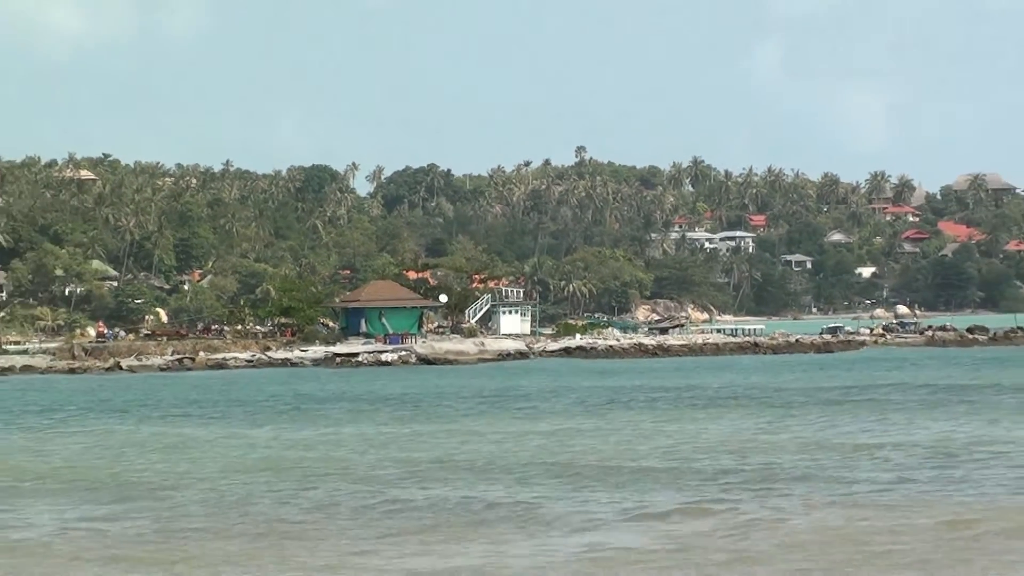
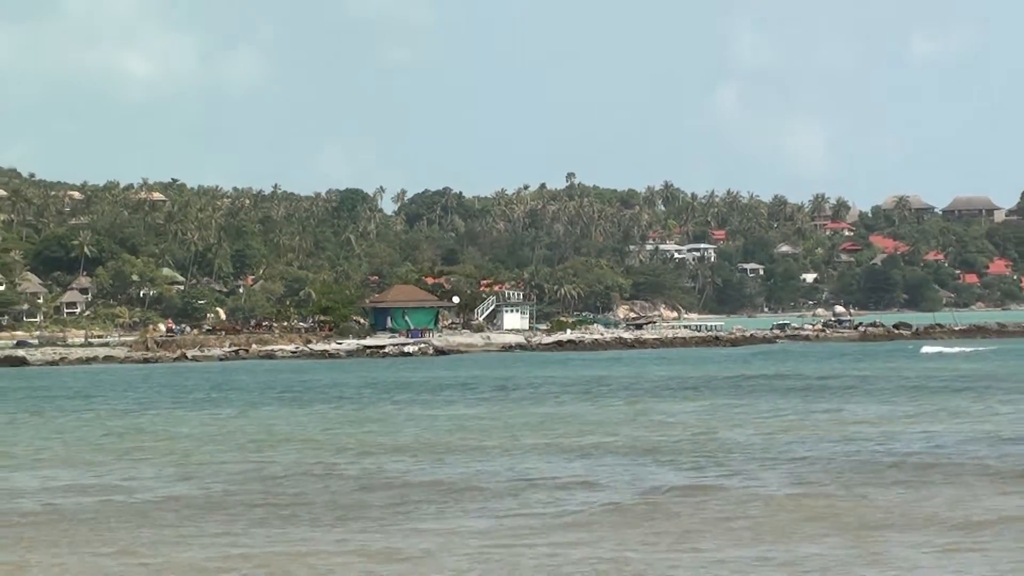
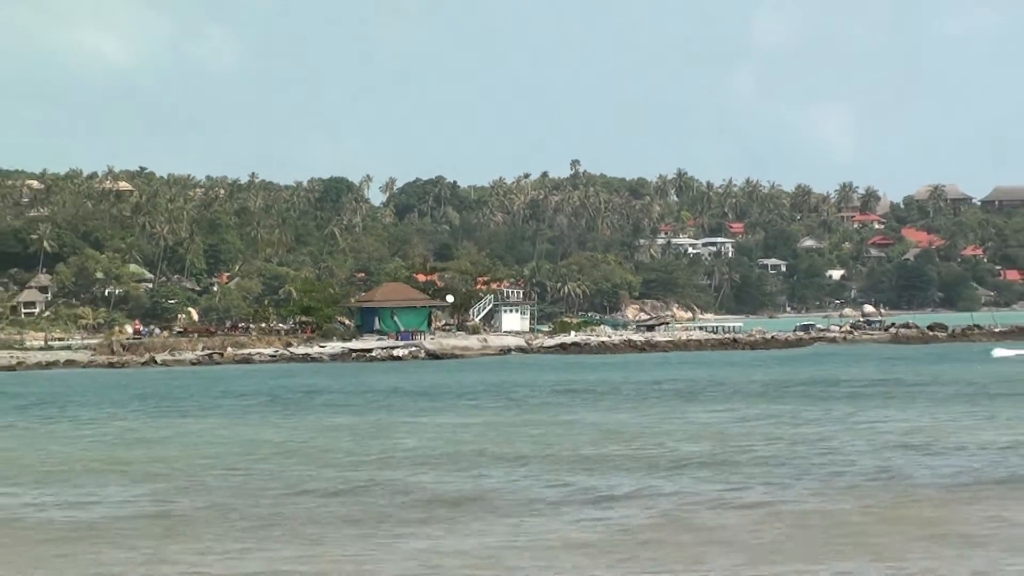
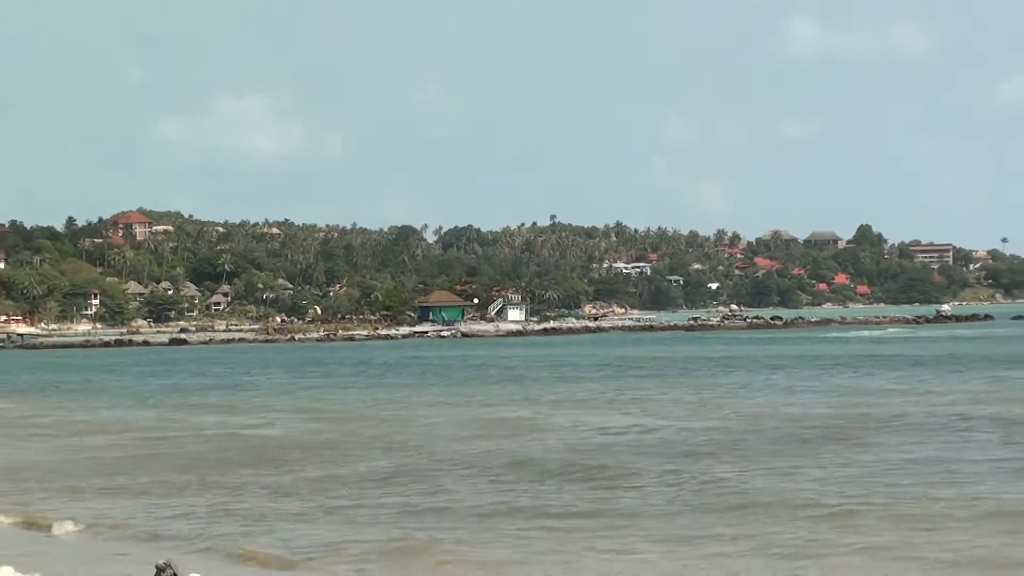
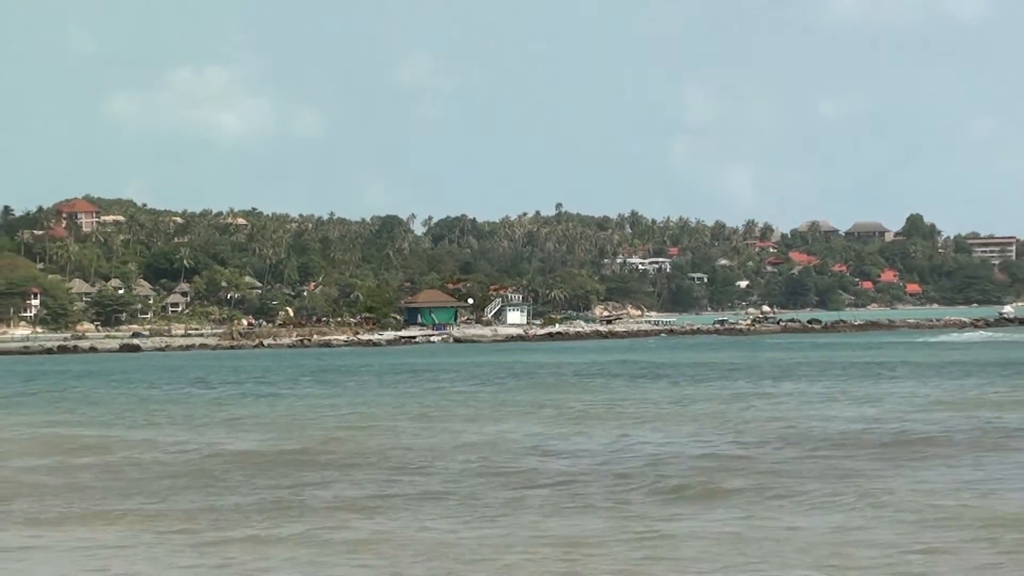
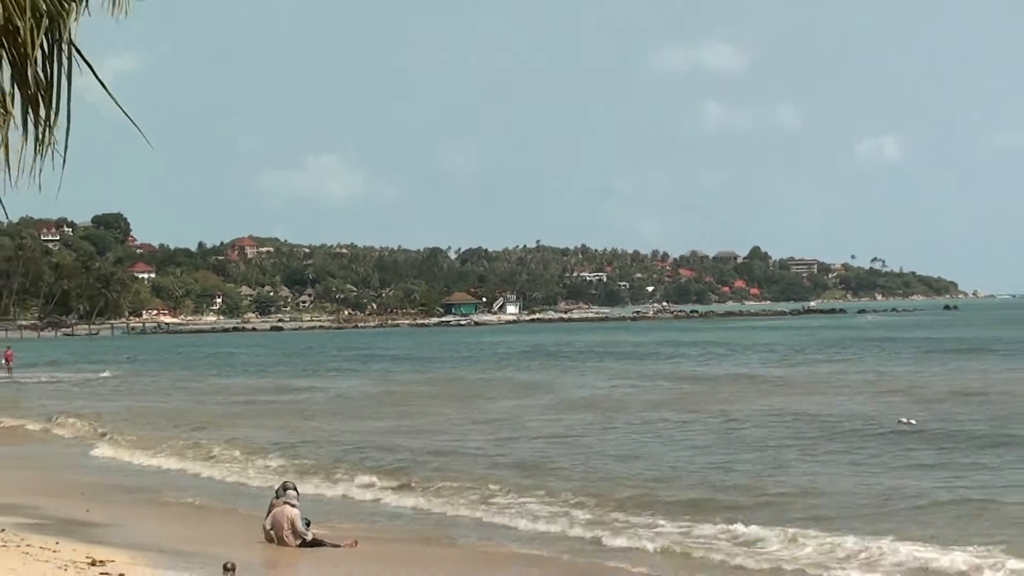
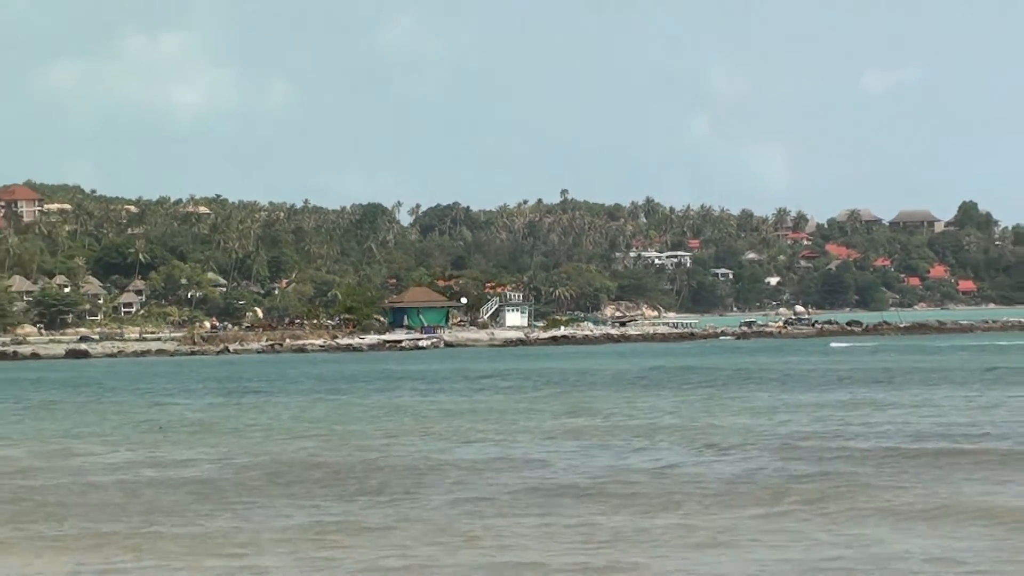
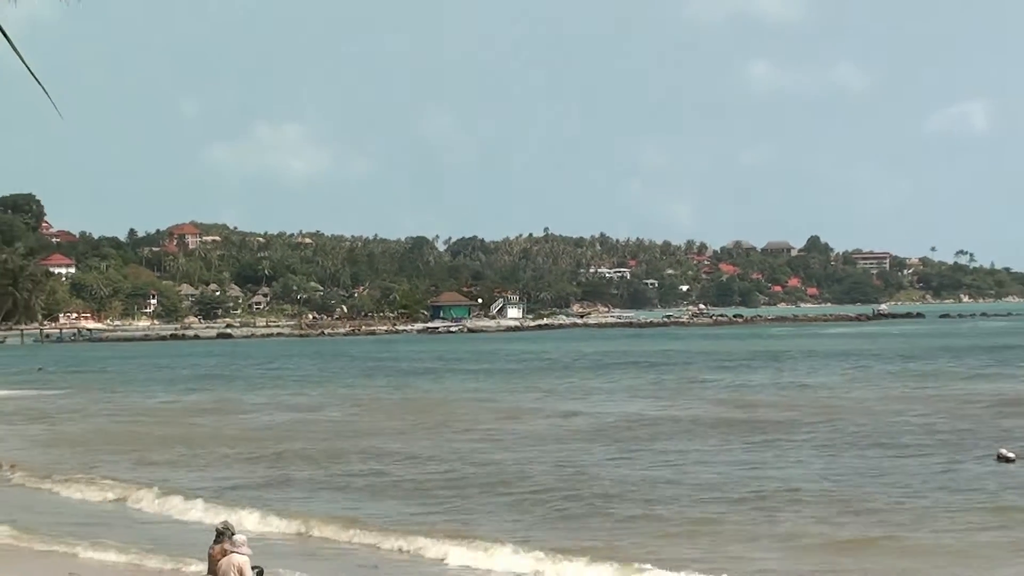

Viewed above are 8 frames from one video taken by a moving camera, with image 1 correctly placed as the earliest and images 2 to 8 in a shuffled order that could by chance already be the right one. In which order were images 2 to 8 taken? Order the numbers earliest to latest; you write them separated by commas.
3, 2, 7, 5, 4, 8, 6
